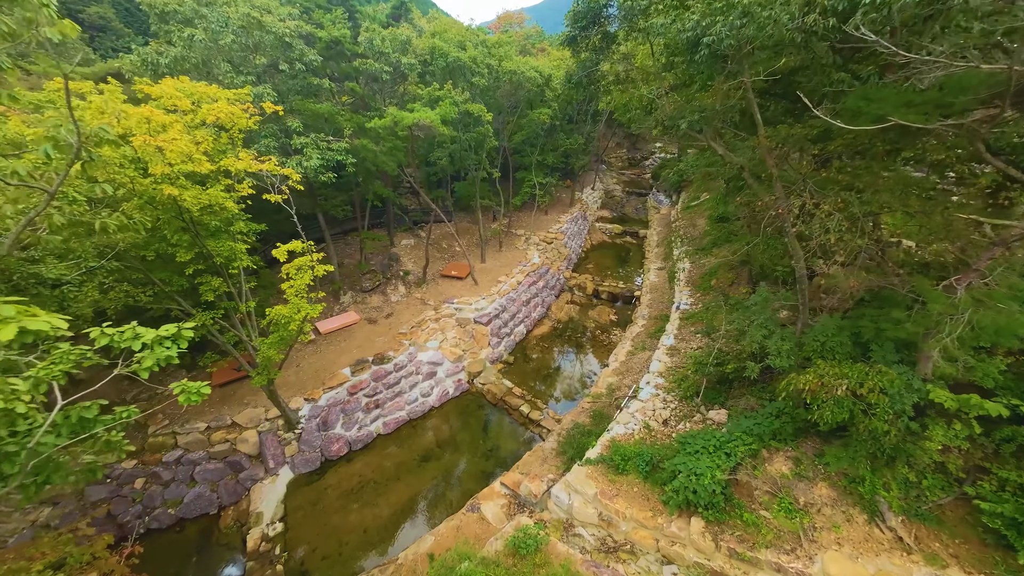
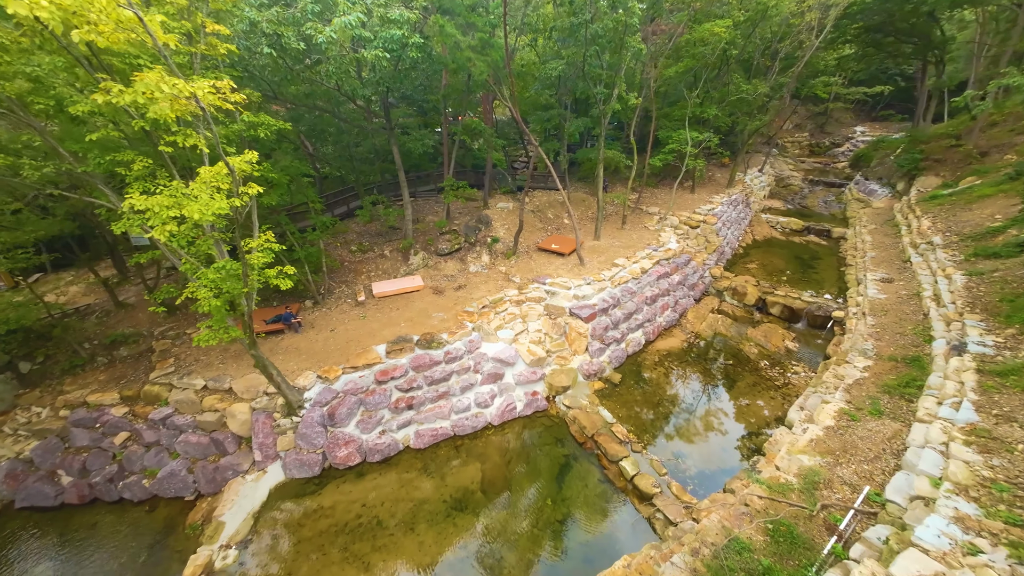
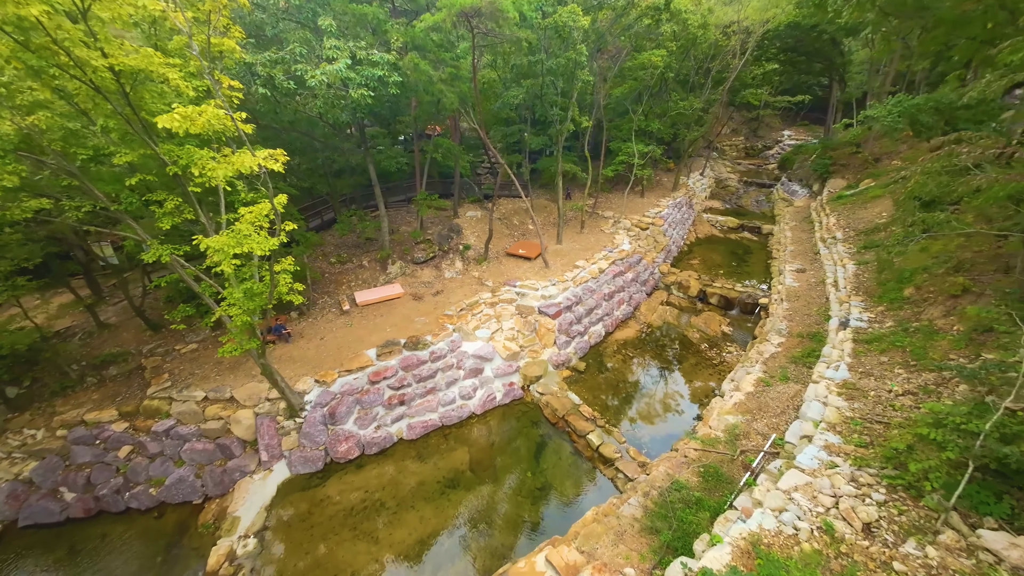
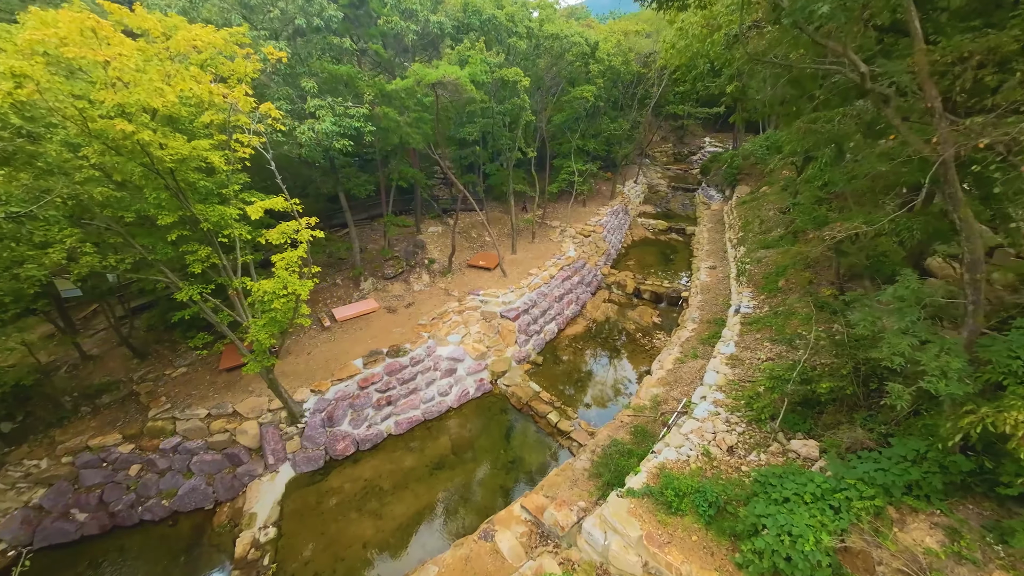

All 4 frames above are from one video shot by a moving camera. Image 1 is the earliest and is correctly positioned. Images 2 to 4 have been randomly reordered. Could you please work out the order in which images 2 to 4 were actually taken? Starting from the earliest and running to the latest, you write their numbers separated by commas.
4, 3, 2
